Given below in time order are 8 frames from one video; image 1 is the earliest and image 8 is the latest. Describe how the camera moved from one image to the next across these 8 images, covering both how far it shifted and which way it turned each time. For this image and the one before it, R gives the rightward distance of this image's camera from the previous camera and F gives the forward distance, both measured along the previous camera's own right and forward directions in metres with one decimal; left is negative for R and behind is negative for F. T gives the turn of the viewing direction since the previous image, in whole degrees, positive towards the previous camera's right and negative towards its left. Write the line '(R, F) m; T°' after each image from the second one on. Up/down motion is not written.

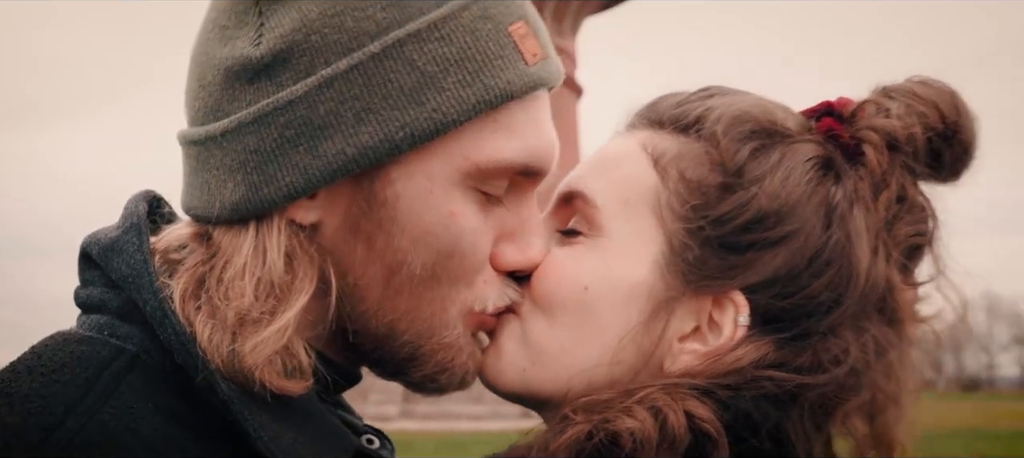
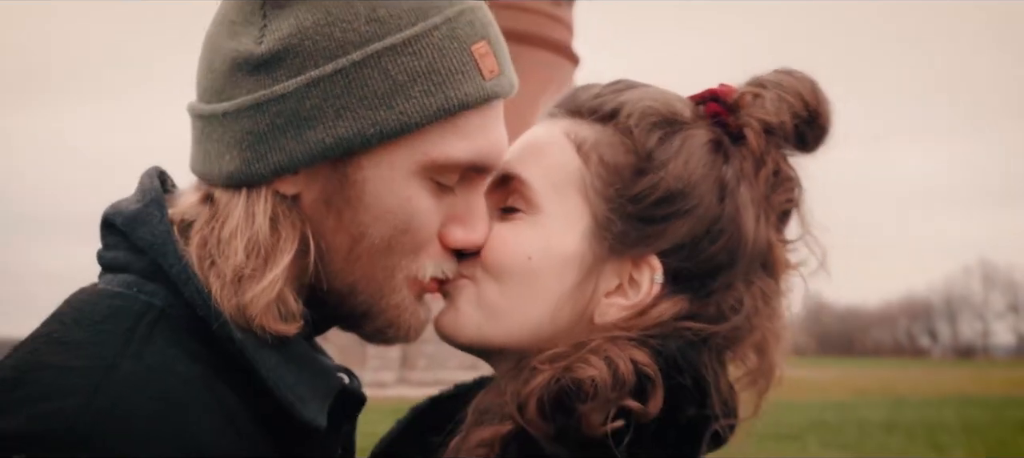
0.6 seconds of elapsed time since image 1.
(+0.1, -0.1) m; -4°
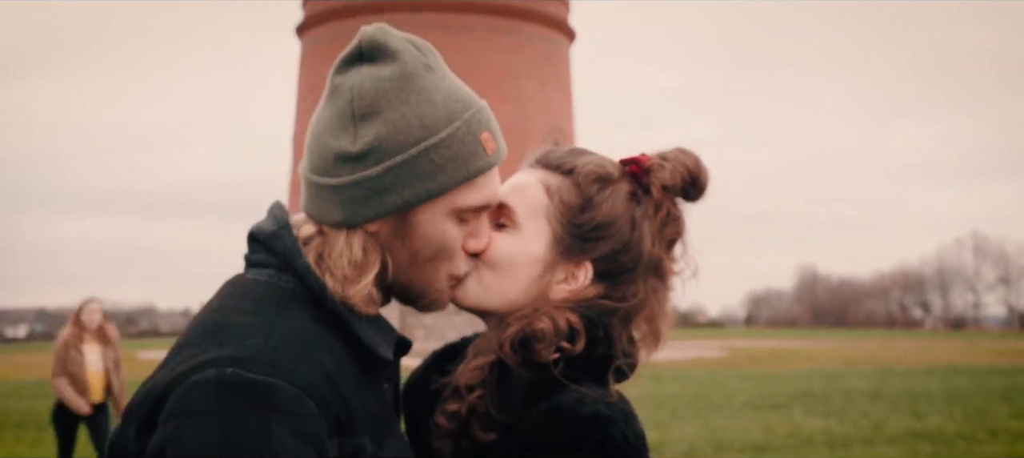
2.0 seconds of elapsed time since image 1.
(0.0, -0.6) m; 0°
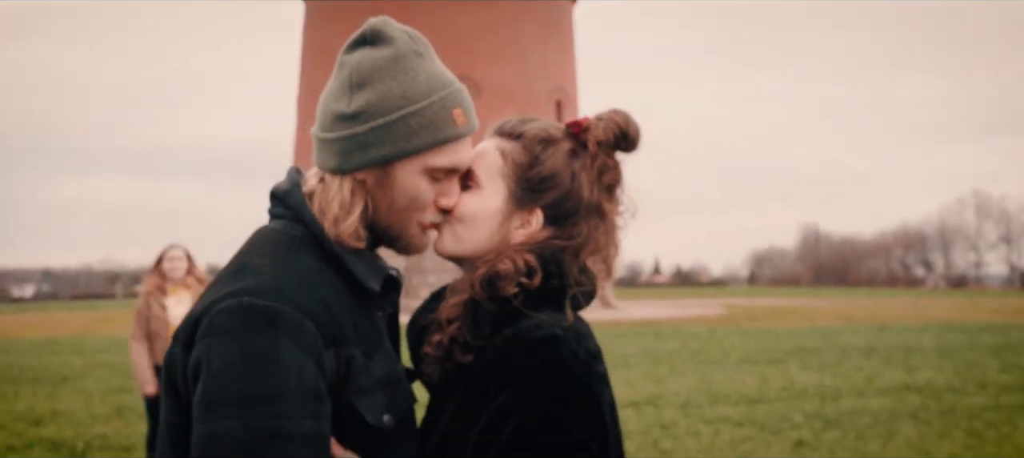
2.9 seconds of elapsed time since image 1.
(+0.1, -0.4) m; 0°
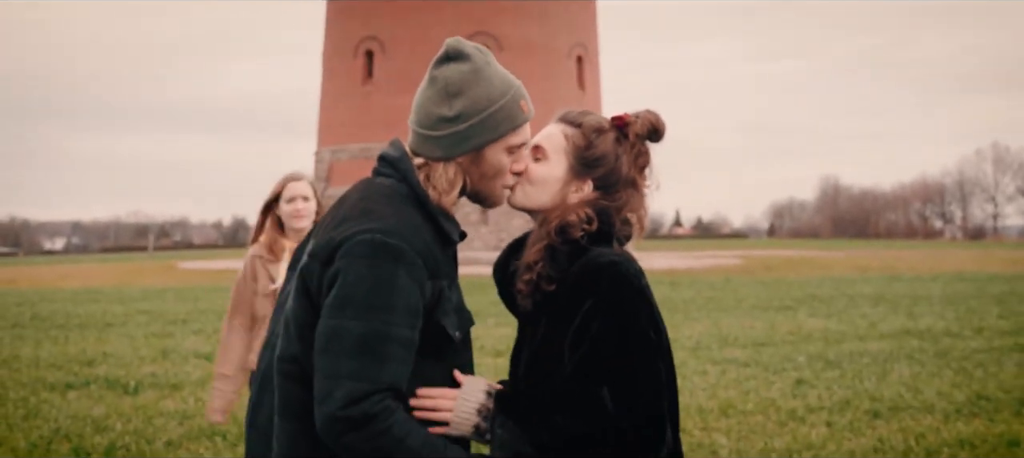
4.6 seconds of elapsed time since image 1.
(0.0, -0.9) m; -1°
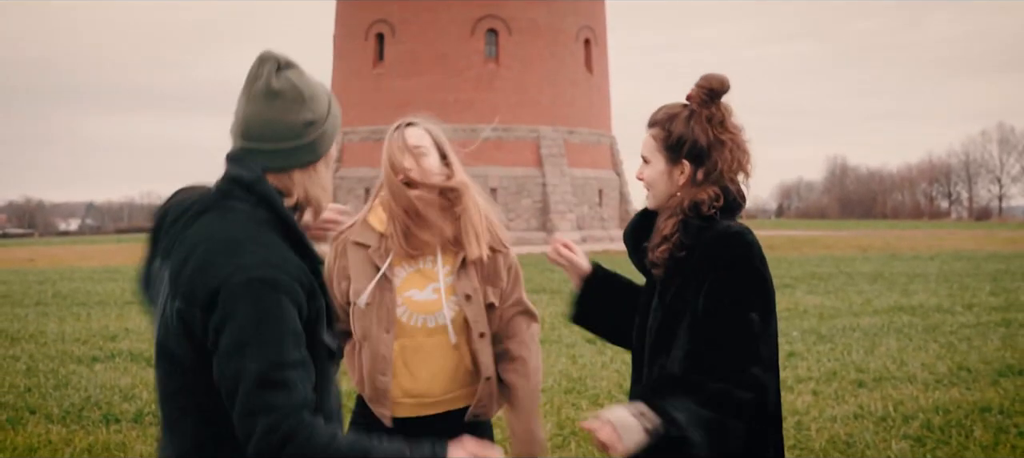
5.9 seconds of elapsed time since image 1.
(+0.1, -0.6) m; -1°
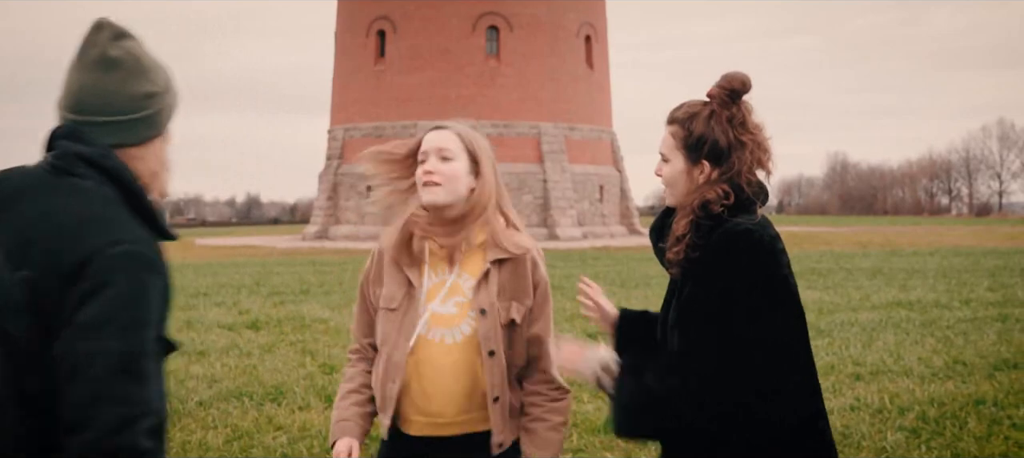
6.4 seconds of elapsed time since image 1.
(0.0, -0.2) m; 0°
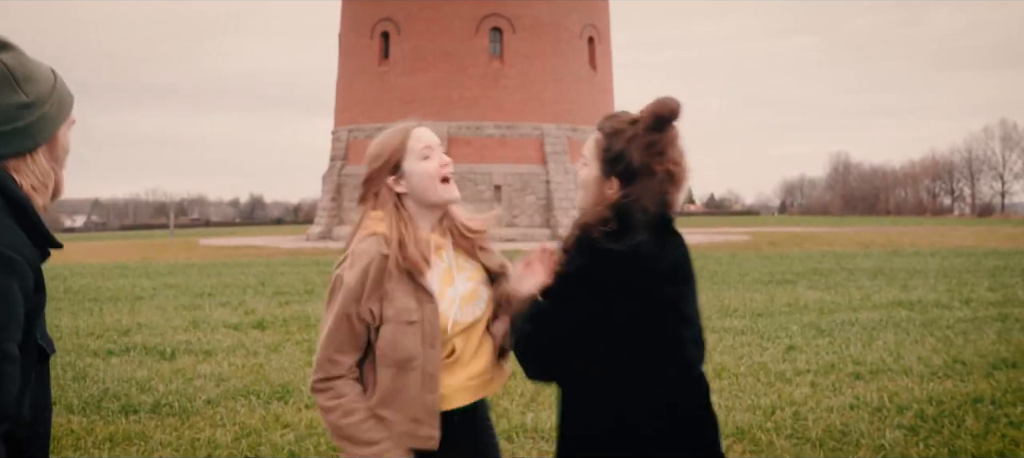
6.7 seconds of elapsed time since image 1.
(0.0, -0.2) m; 0°
